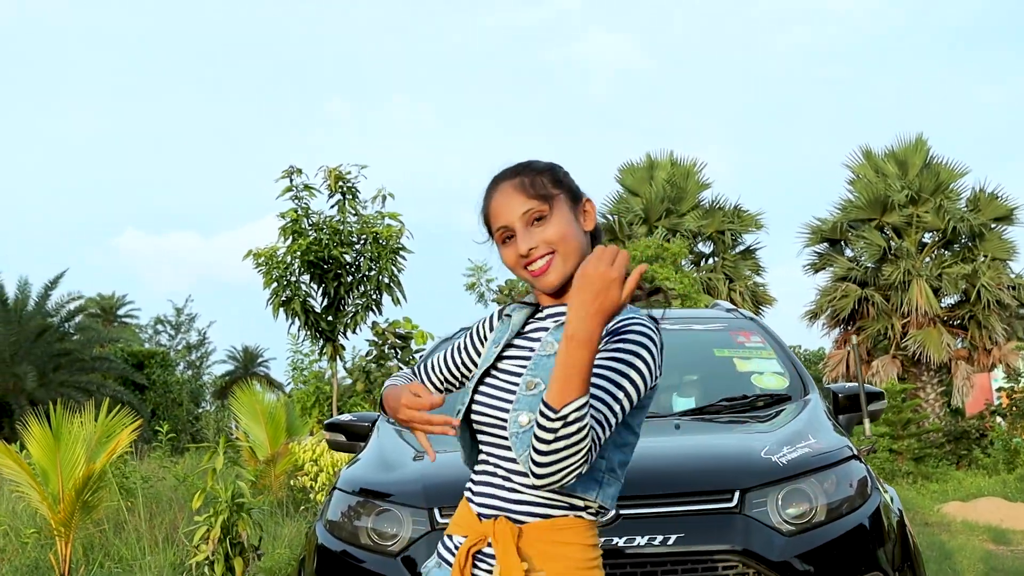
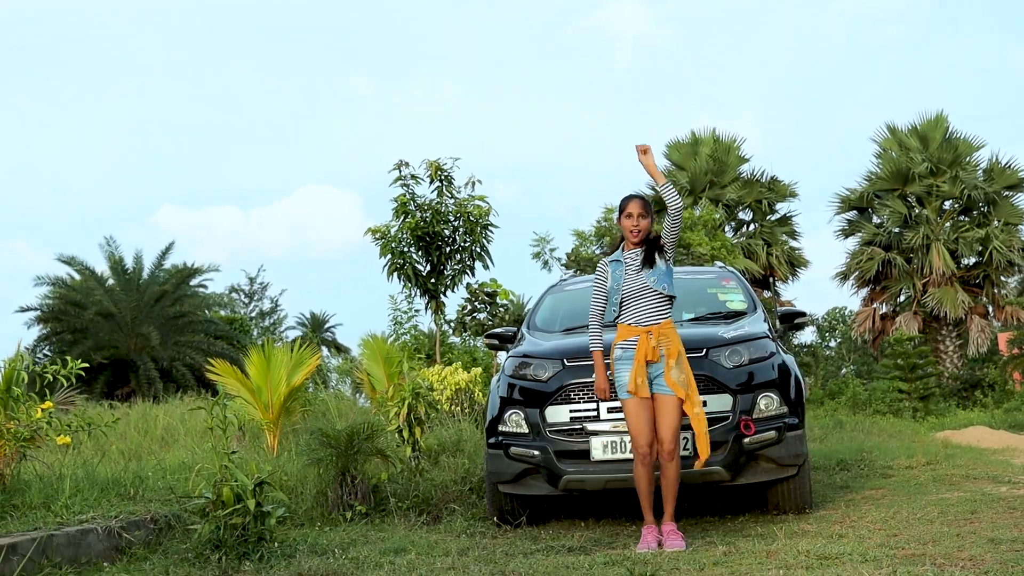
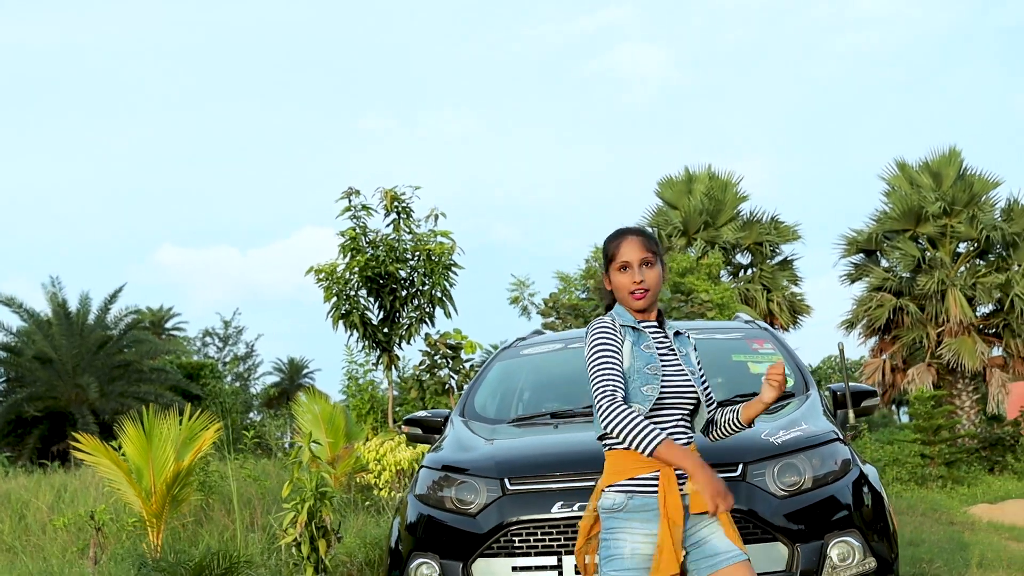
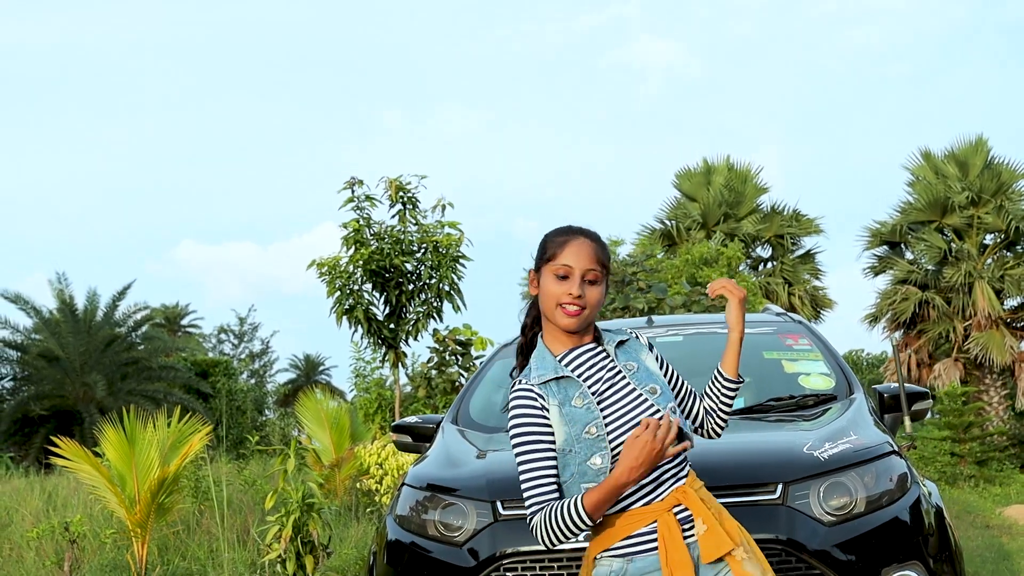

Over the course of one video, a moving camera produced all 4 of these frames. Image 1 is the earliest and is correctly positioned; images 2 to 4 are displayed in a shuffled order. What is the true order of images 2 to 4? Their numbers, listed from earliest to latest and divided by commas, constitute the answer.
4, 3, 2
